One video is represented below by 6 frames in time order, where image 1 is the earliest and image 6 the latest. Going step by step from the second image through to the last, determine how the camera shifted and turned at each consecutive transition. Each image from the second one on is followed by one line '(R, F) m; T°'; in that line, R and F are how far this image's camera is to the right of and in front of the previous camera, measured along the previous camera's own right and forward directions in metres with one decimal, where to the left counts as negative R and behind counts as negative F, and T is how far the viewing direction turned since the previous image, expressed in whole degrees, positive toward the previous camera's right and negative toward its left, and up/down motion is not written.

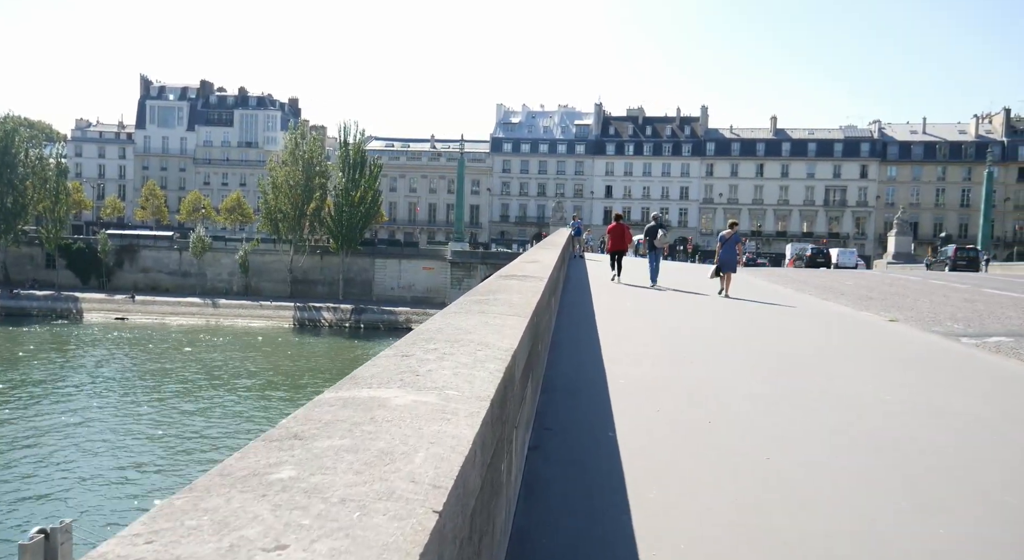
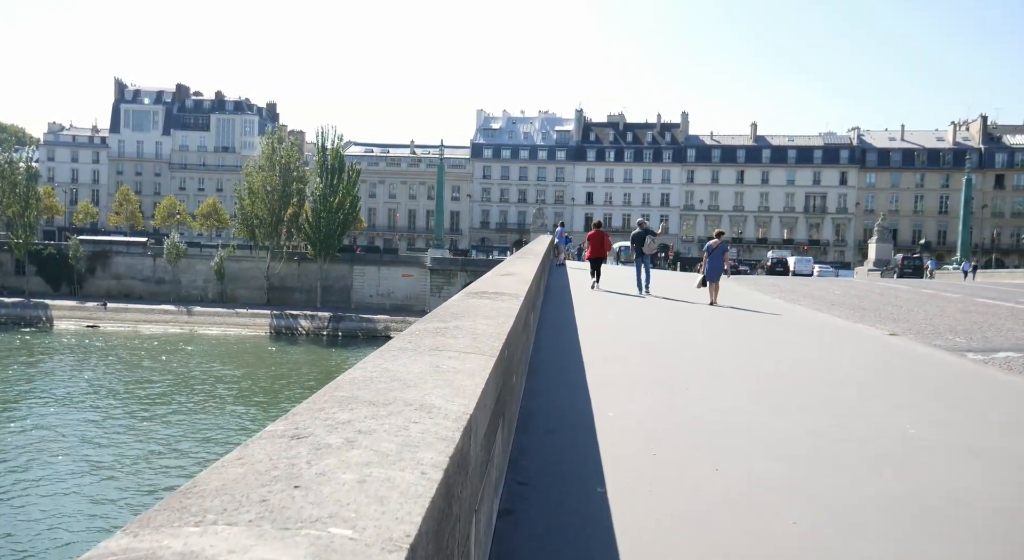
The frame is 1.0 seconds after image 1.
(+0.1, +0.7) m; +1°
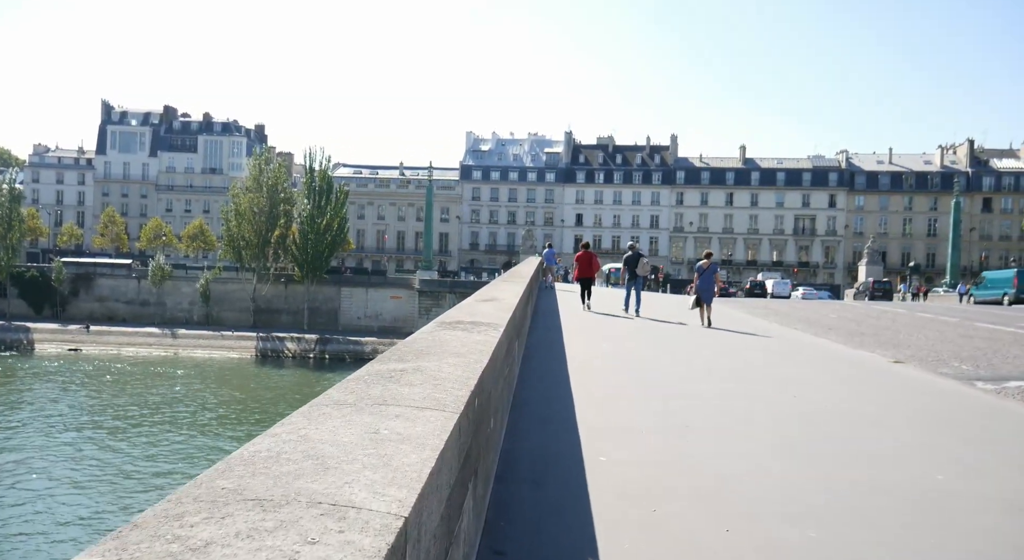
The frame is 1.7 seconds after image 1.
(+0.1, +0.5) m; +1°
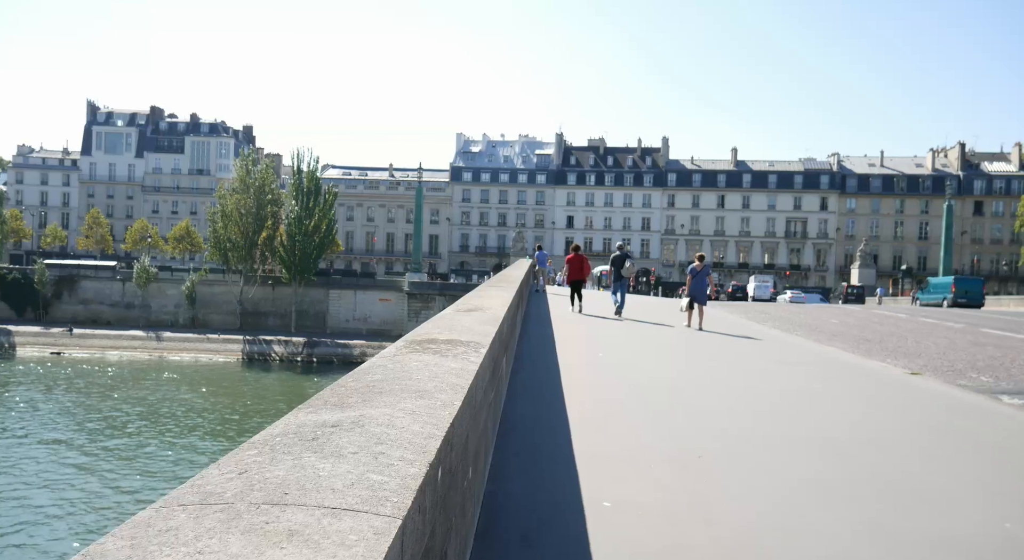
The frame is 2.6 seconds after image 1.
(0.0, +0.7) m; +1°
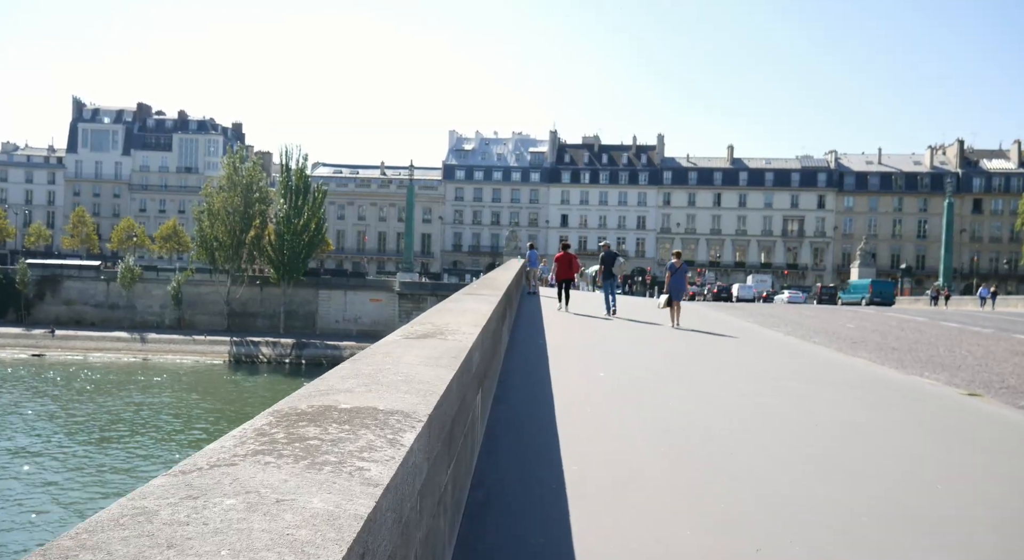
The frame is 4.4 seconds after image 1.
(+0.1, +1.4) m; 0°
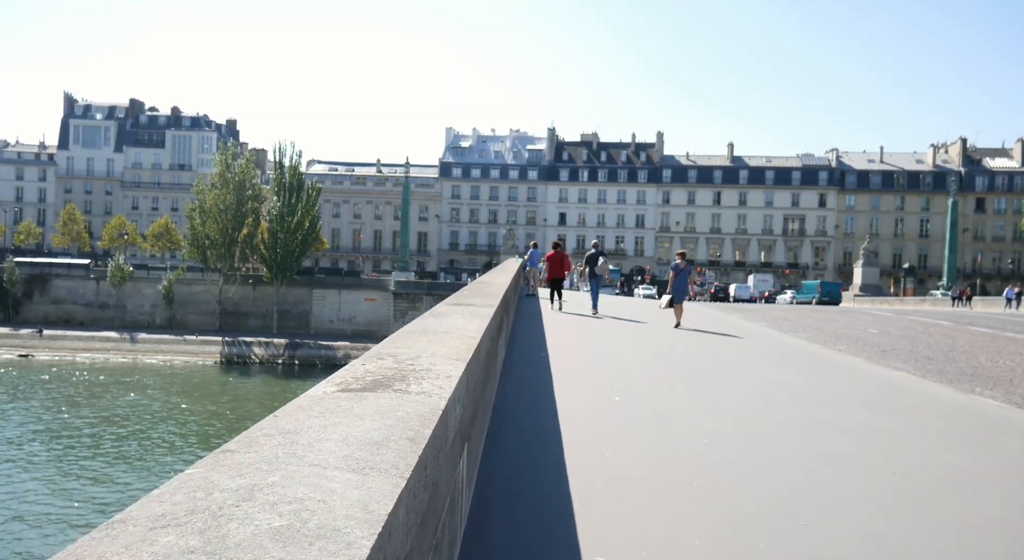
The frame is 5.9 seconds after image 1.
(0.0, +1.1) m; 0°
